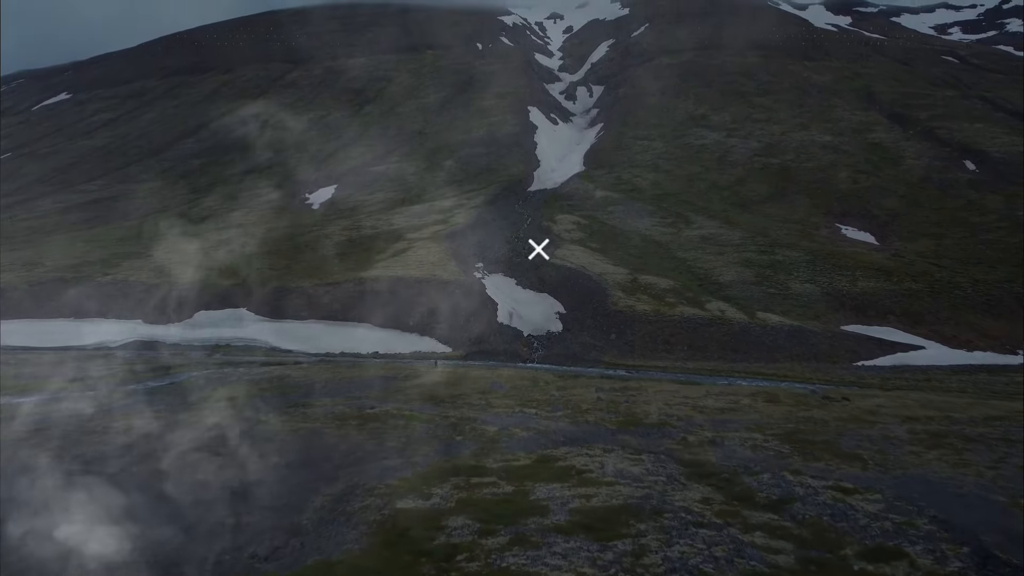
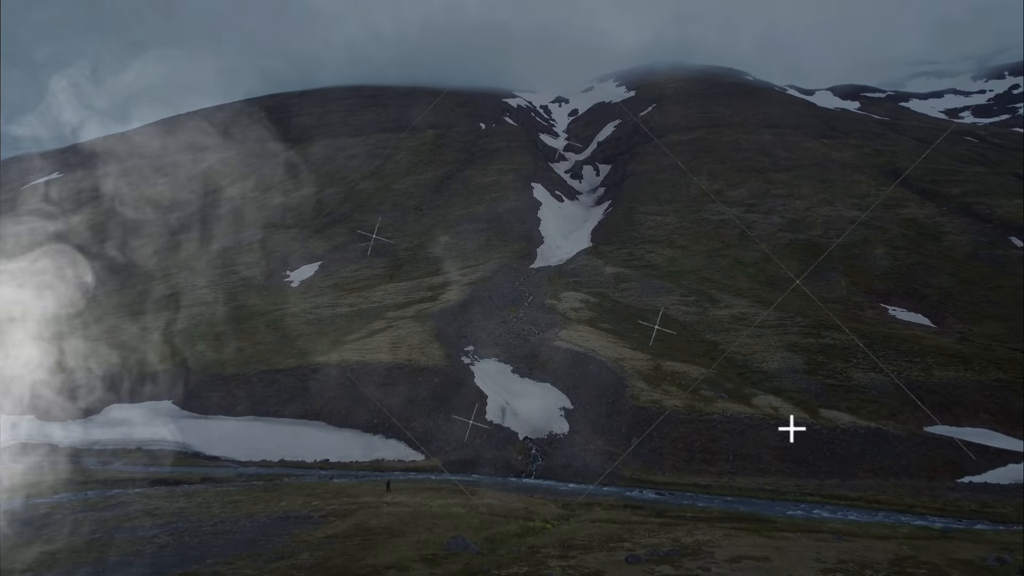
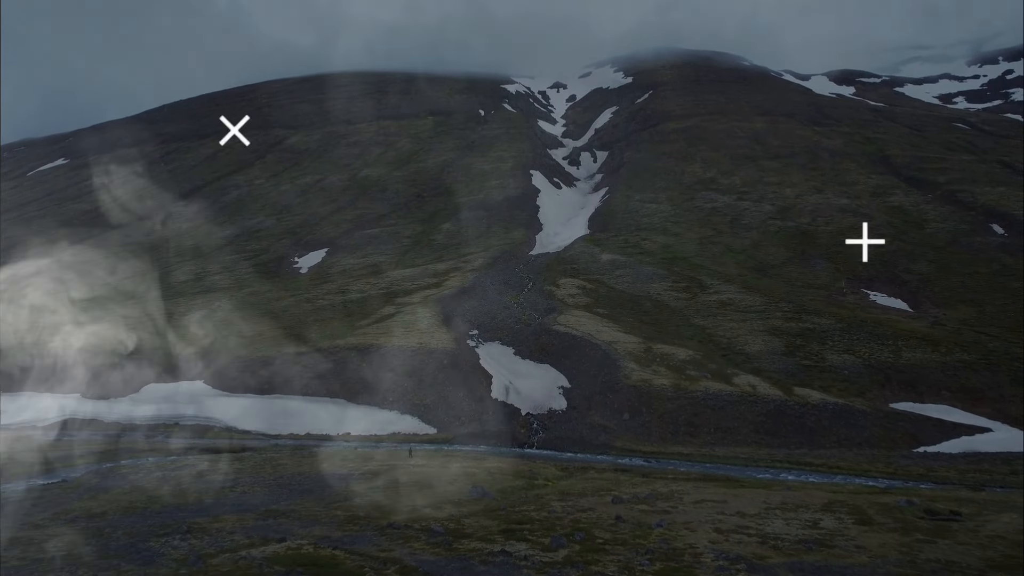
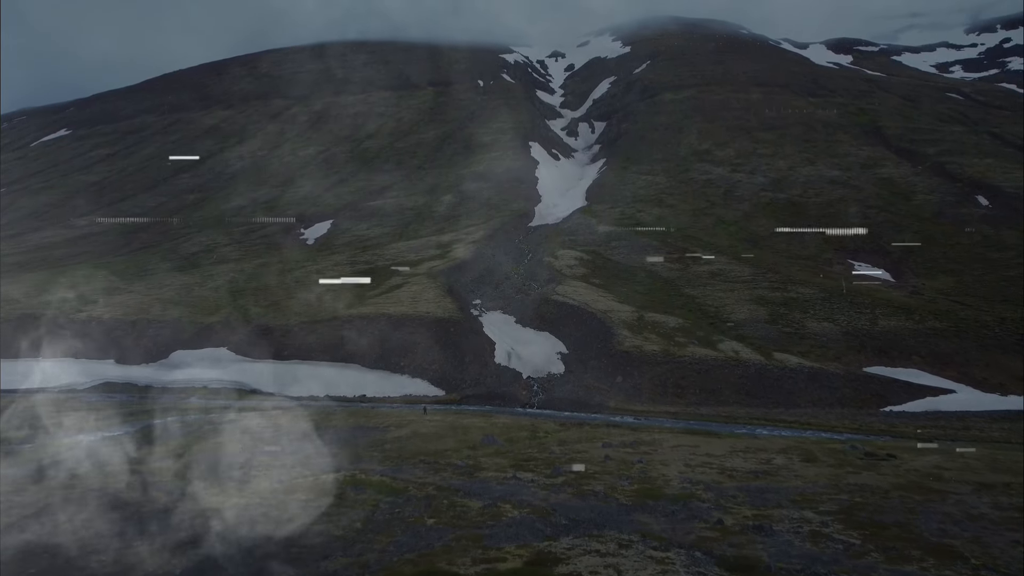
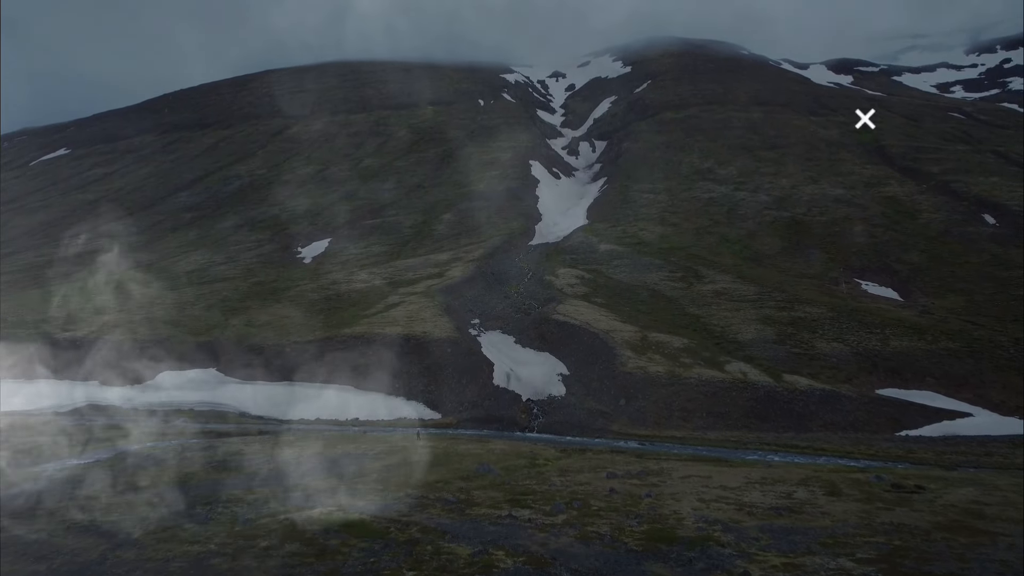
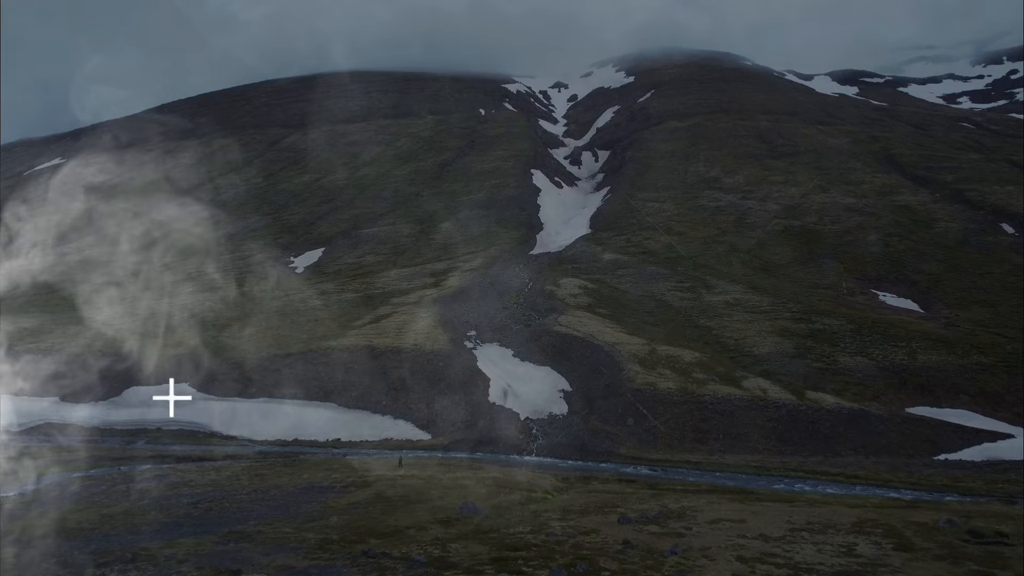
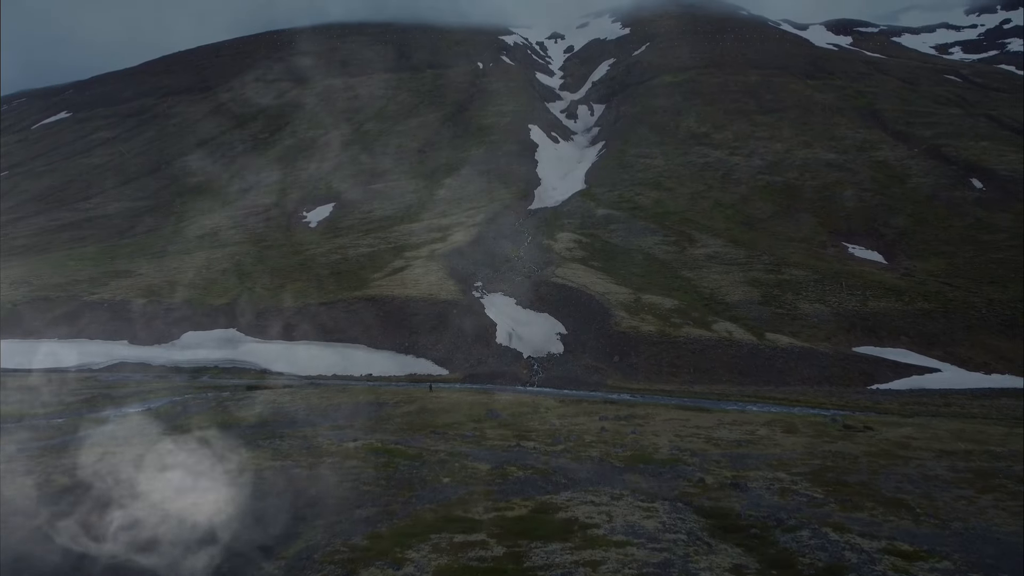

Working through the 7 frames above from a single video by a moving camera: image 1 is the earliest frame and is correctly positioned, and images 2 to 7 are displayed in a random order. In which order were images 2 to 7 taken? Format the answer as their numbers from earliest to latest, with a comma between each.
7, 4, 5, 3, 6, 2
